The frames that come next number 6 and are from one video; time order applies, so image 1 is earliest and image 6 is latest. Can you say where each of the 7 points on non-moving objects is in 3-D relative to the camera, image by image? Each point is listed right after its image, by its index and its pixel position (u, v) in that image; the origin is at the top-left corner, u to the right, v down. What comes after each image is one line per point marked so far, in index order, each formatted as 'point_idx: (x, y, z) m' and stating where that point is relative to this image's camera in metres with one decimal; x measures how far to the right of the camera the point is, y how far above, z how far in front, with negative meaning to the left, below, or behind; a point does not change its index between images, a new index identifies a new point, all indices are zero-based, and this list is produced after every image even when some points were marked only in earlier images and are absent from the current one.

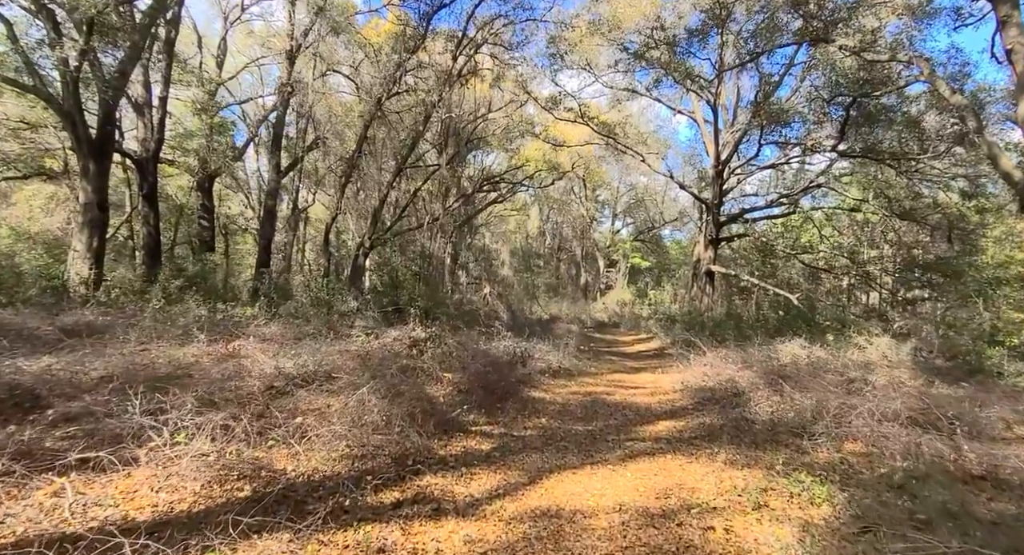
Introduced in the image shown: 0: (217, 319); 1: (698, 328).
0: (-4.6, -0.7, +8.4) m
1: (+3.8, -1.1, +11.1) m
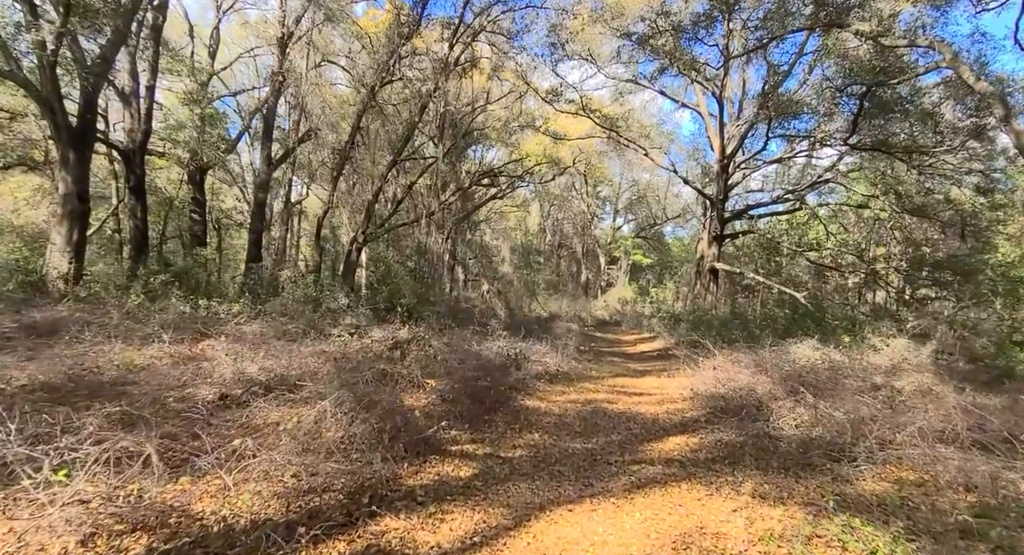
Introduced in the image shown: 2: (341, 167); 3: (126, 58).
0: (-4.7, -0.6, +7.9) m
1: (+3.8, -1.0, +10.7) m
2: (-4.2, +2.7, +13.1) m
3: (-9.3, +5.3, +13.1) m
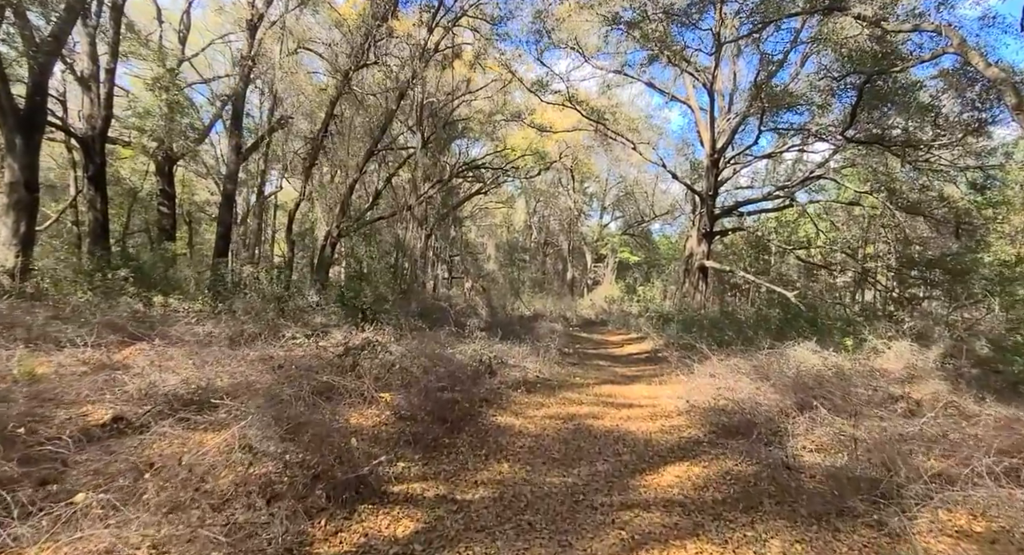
0: (-5.0, -0.5, +7.3) m
1: (+3.4, -1.0, +10.2) m
2: (-4.6, +2.7, +12.4) m
3: (-9.7, +5.4, +12.3) m
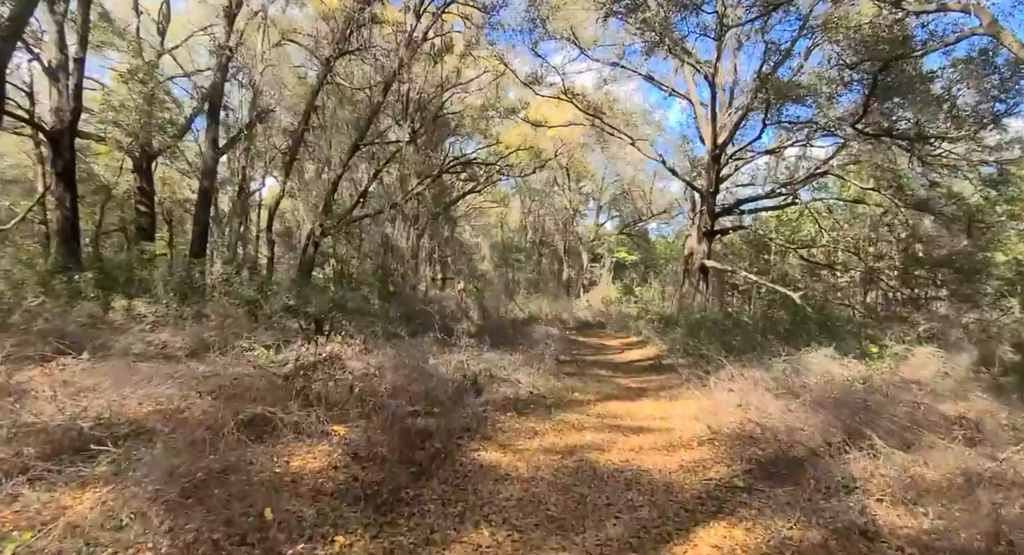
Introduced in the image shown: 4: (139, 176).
0: (-5.1, -0.5, +6.6) m
1: (+3.3, -1.0, +9.6) m
2: (-4.7, +2.7, +11.7) m
3: (-9.9, +5.3, +11.6) m
4: (-10.3, +2.8, +14.9) m
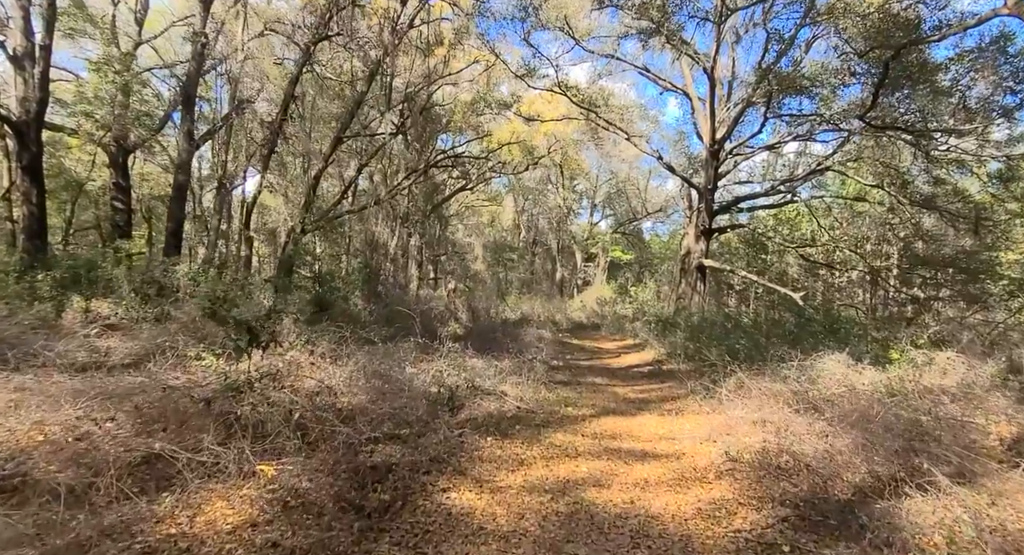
0: (-5.2, -0.5, +6.0) m
1: (+3.1, -1.0, +9.1) m
2: (-4.9, +2.7, +11.2) m
3: (-10.1, +5.4, +10.9) m
4: (-10.5, +2.8, +14.2) m
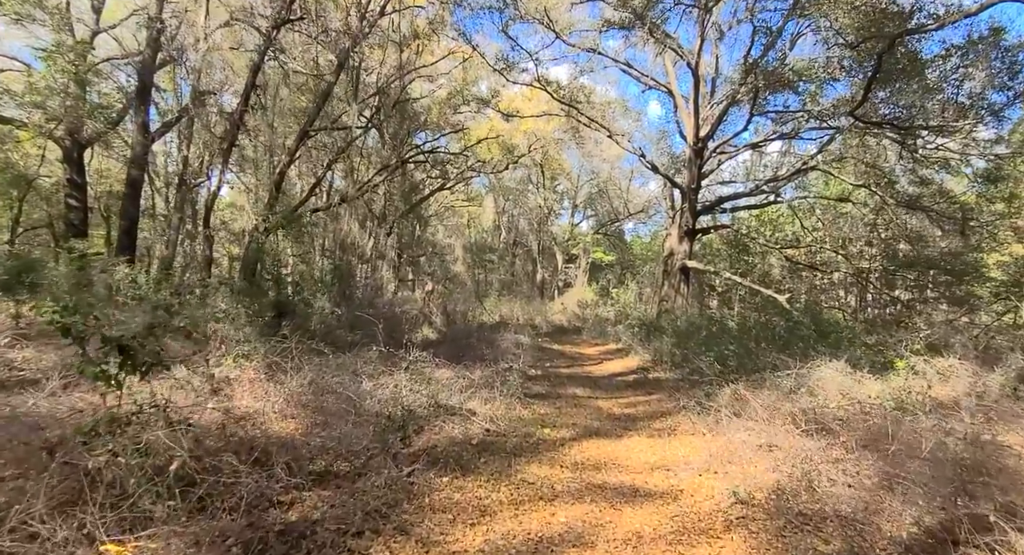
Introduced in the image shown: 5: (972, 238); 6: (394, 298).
0: (-5.5, -0.6, +5.3) m
1: (+2.8, -1.0, +8.7) m
2: (-5.4, +2.7, +10.5) m
3: (-10.5, +5.3, +10.1) m
4: (-11.0, +2.8, +13.4) m
5: (+9.0, +0.8, +10.6) m
6: (-2.6, -0.5, +12.1) m
